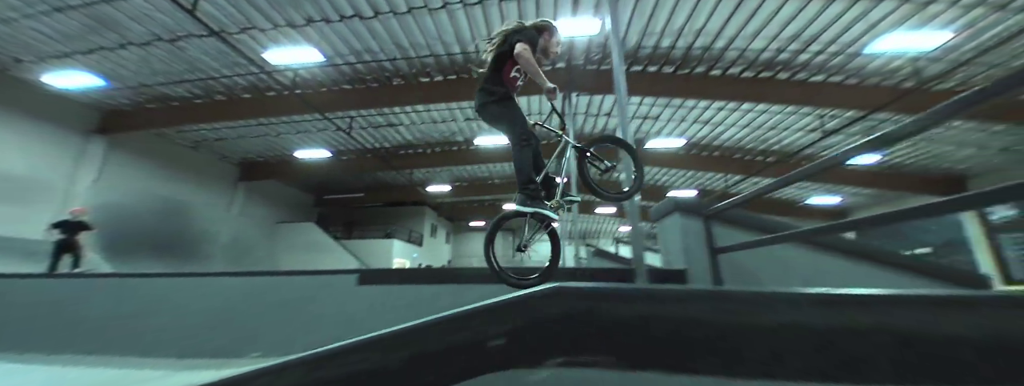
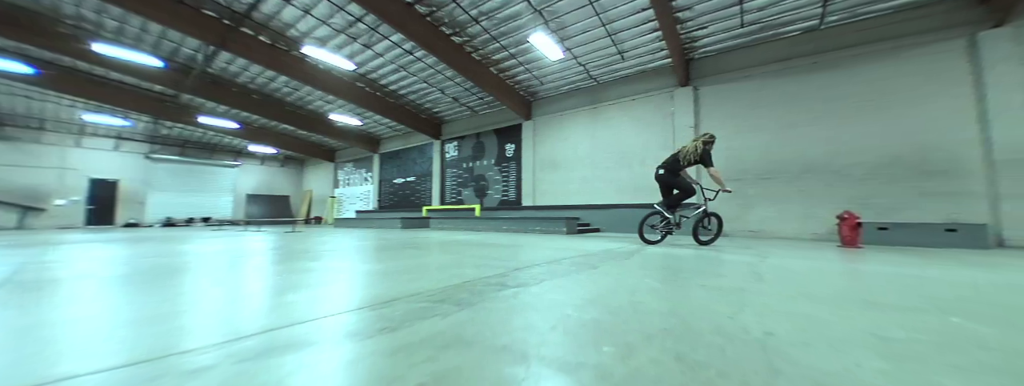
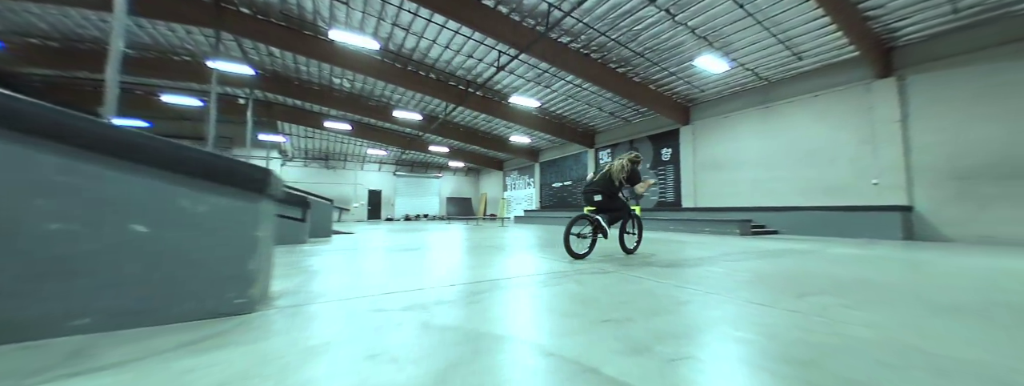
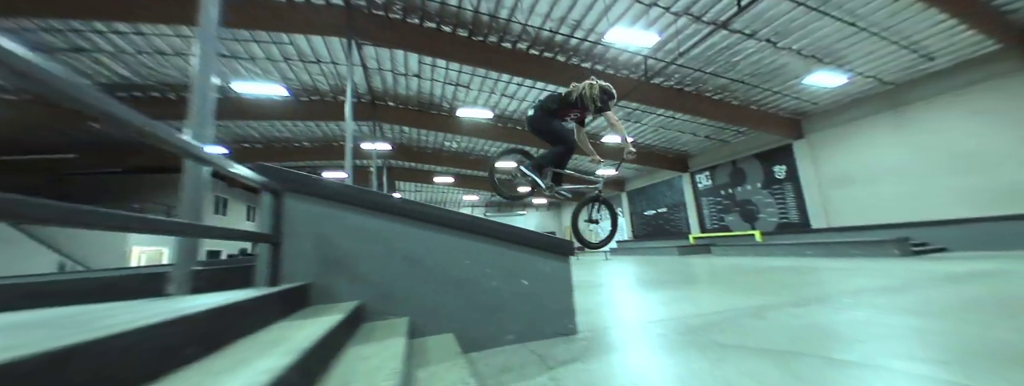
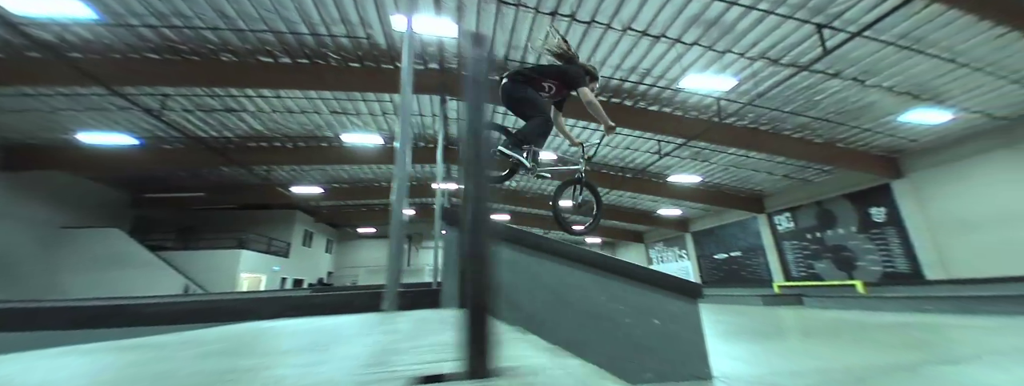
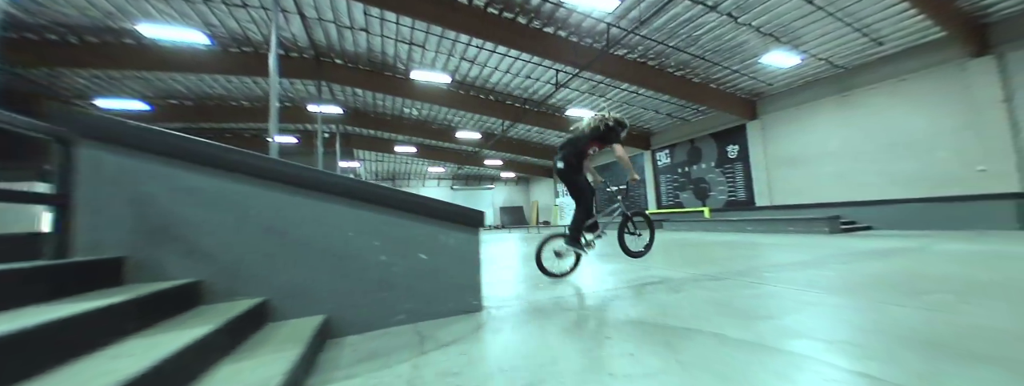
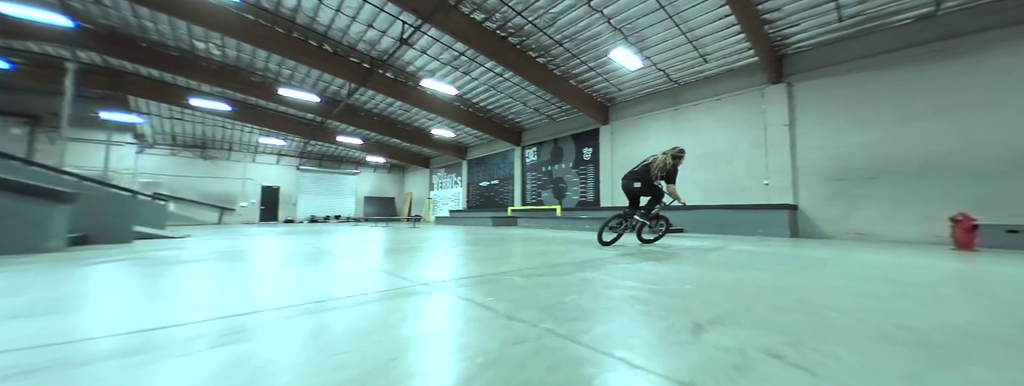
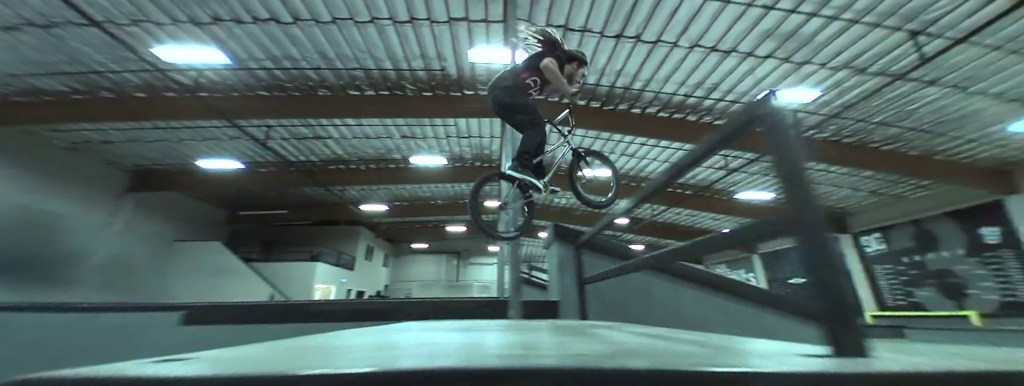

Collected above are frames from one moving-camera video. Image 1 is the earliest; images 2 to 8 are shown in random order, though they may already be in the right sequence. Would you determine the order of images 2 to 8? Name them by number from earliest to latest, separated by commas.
8, 5, 4, 6, 3, 7, 2
